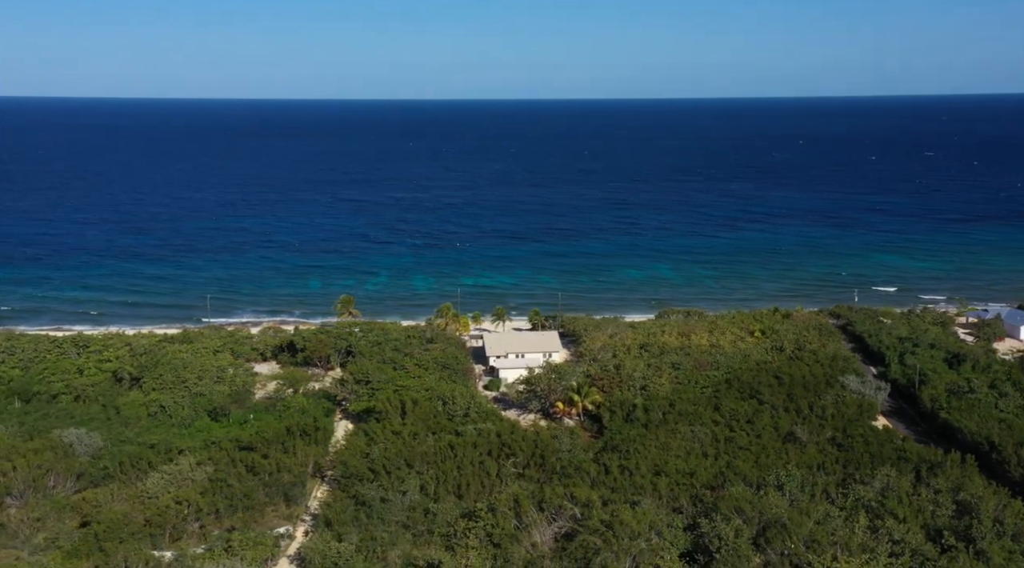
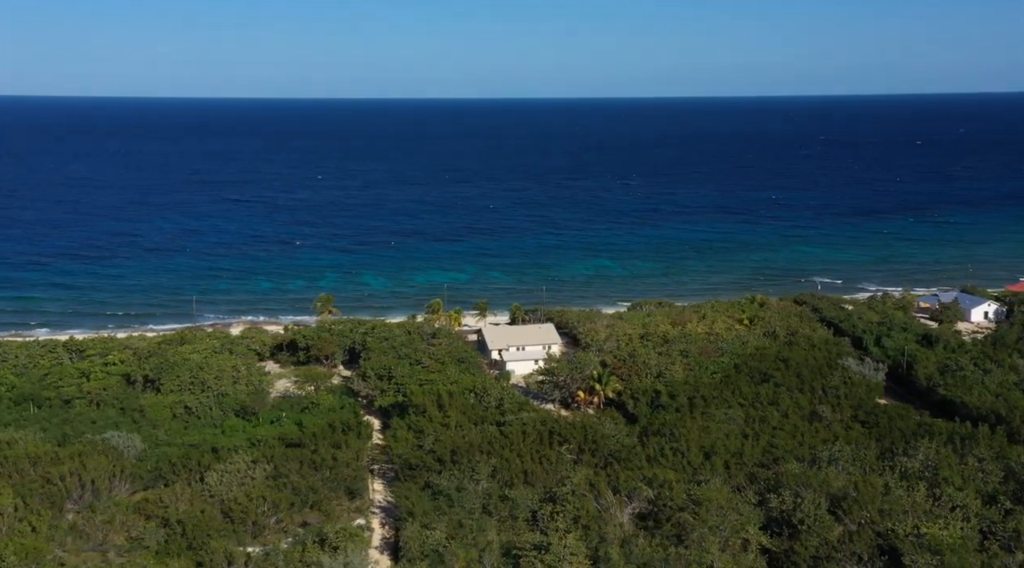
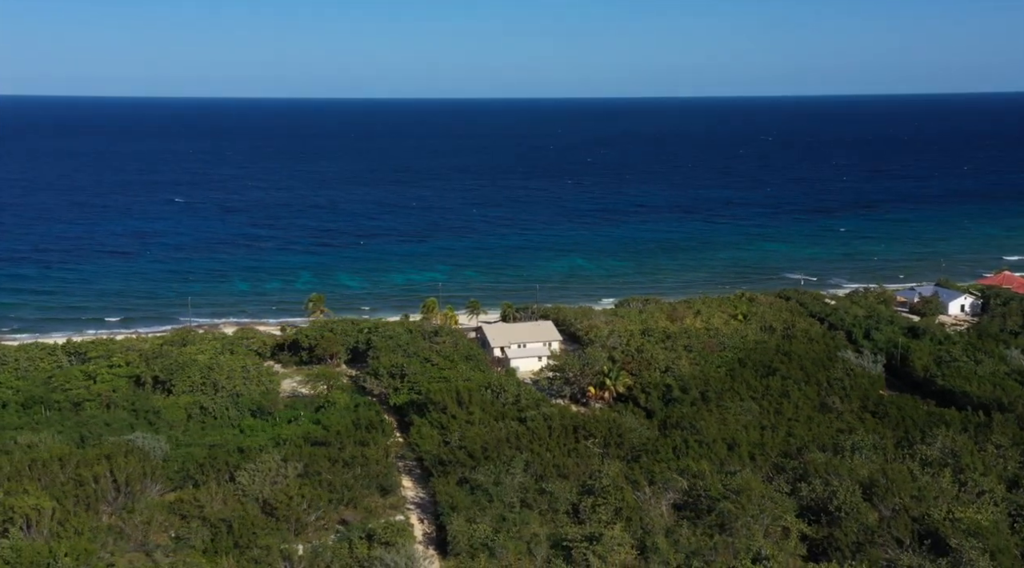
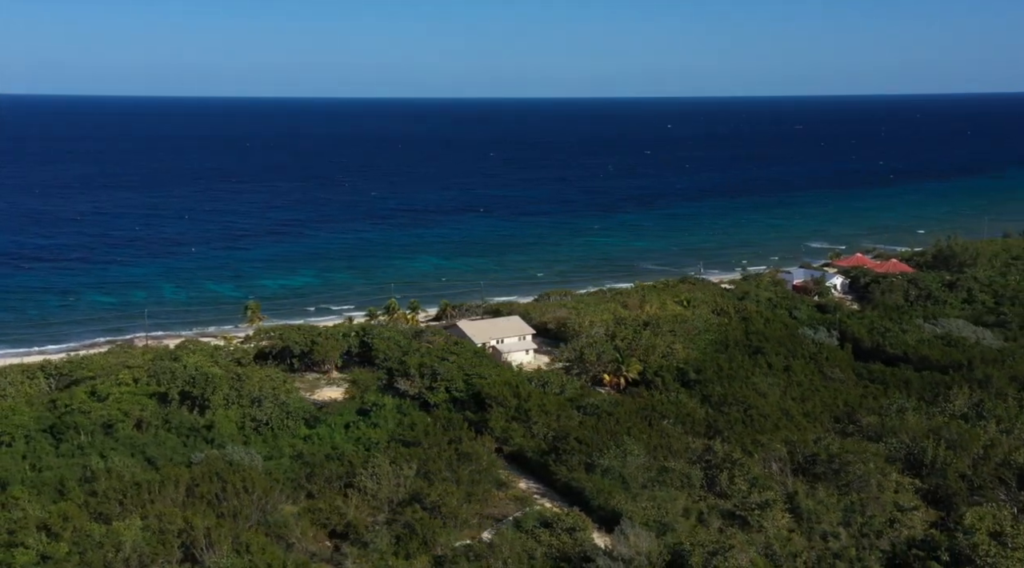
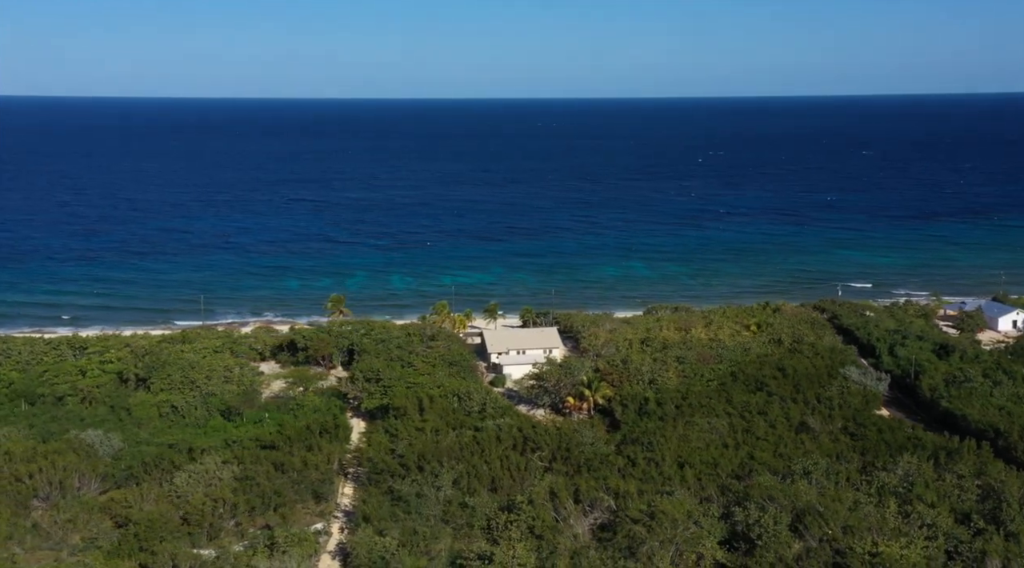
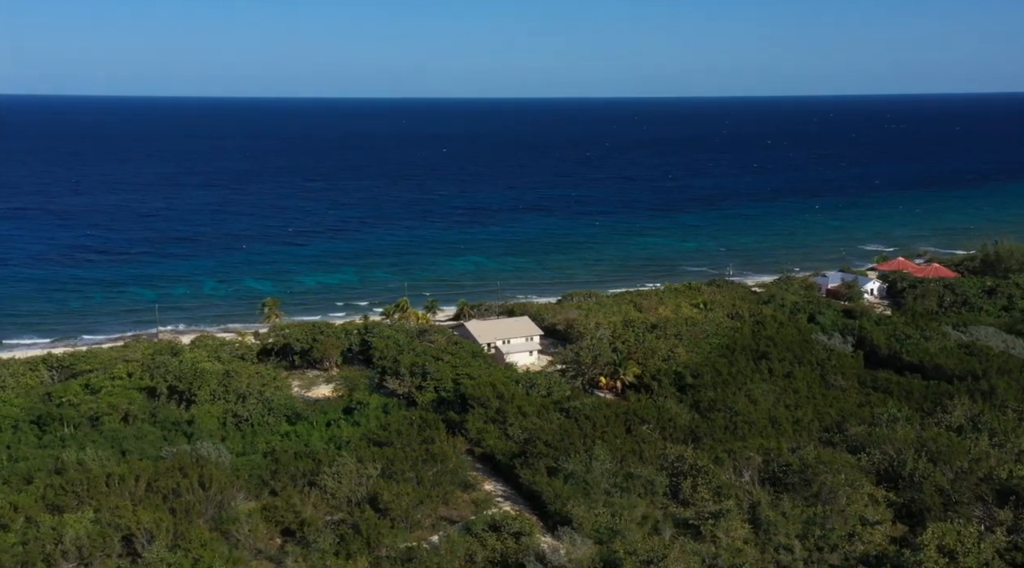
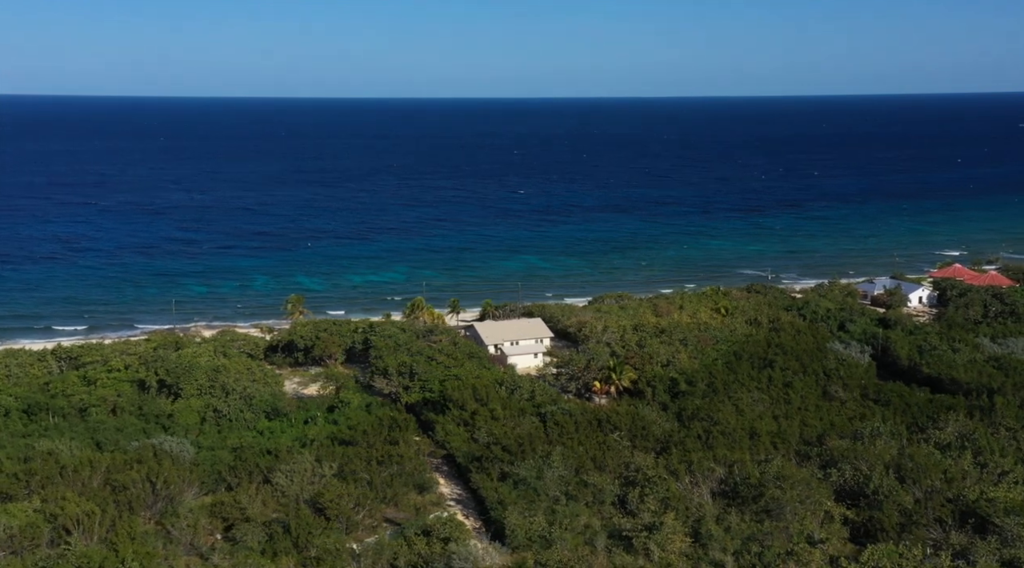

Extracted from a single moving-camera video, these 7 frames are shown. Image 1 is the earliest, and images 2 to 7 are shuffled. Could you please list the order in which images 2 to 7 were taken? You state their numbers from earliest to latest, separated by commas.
5, 2, 3, 7, 6, 4
